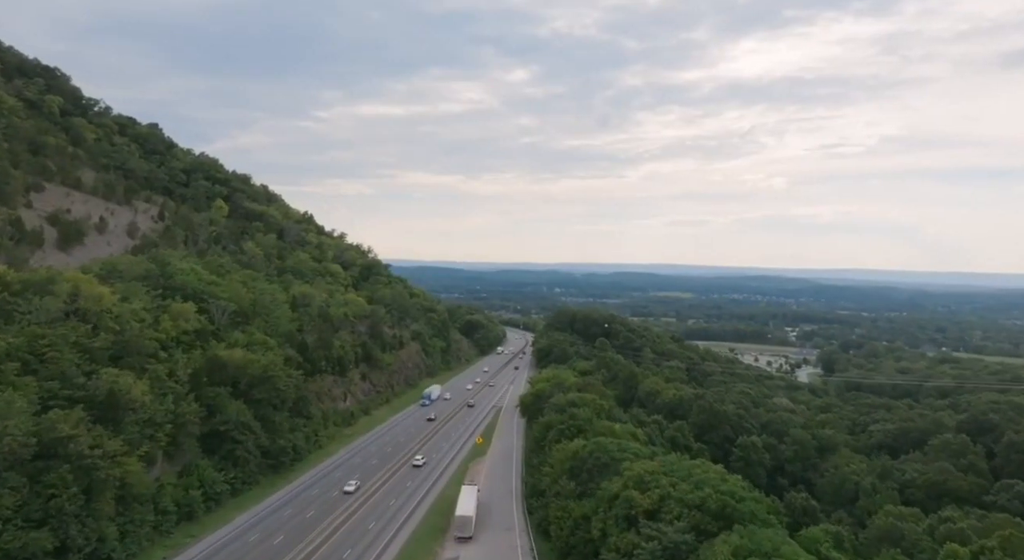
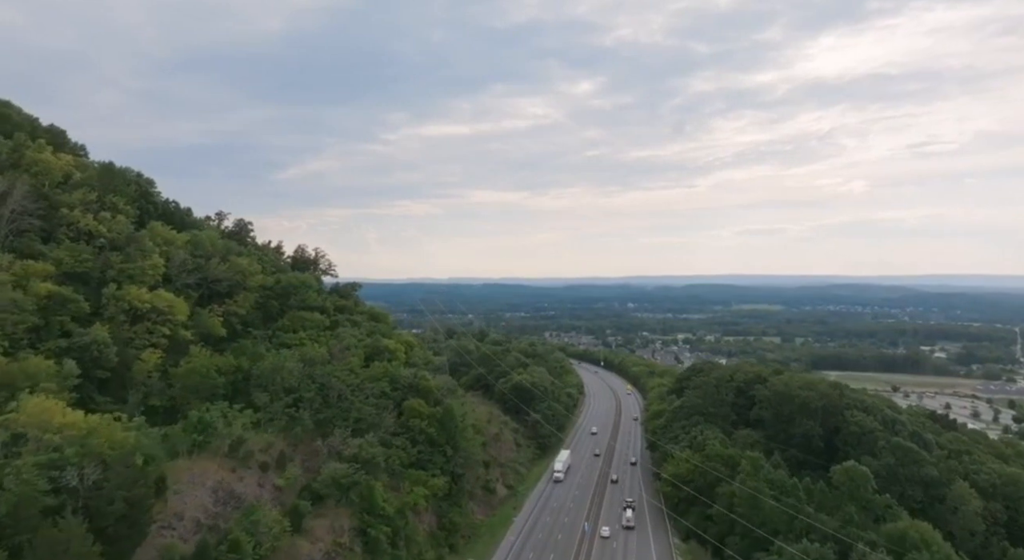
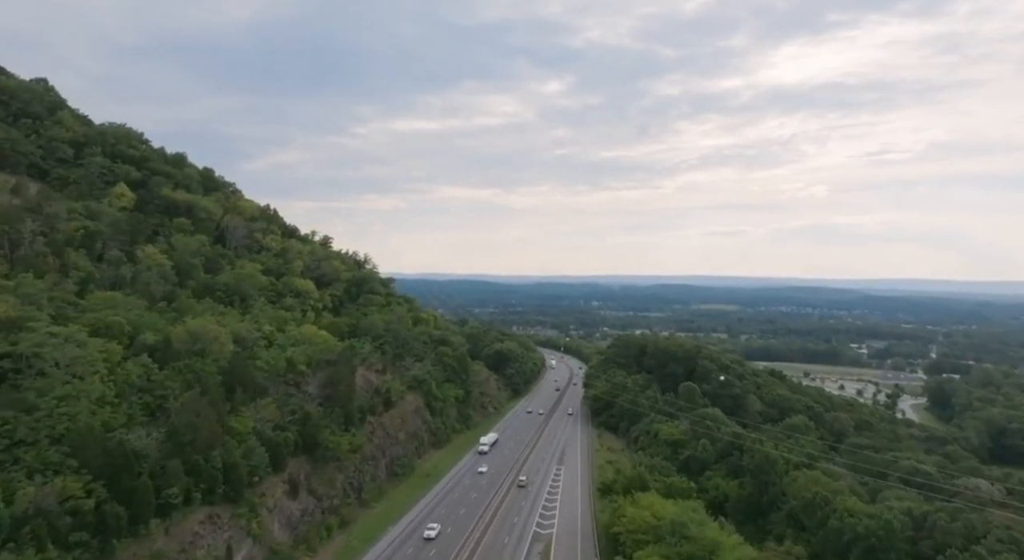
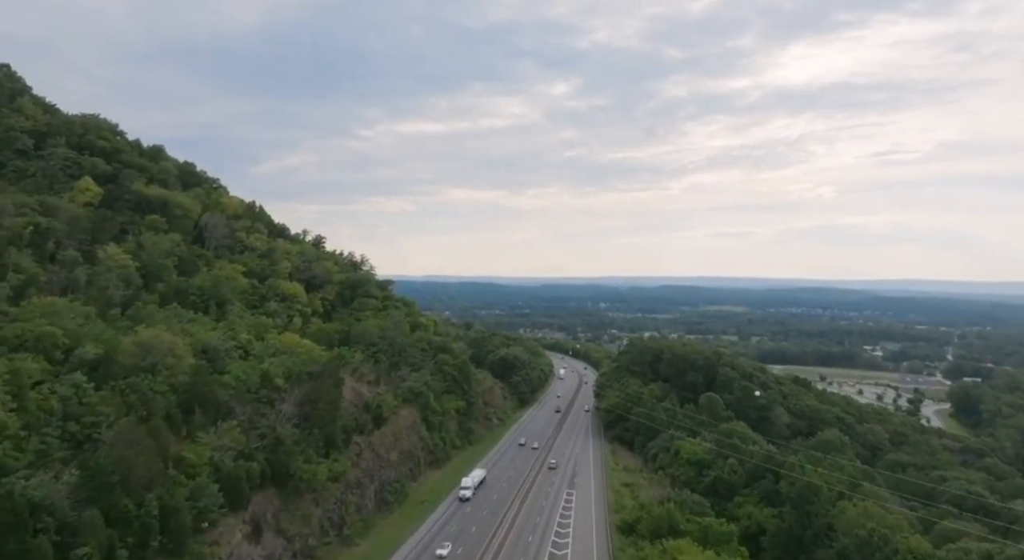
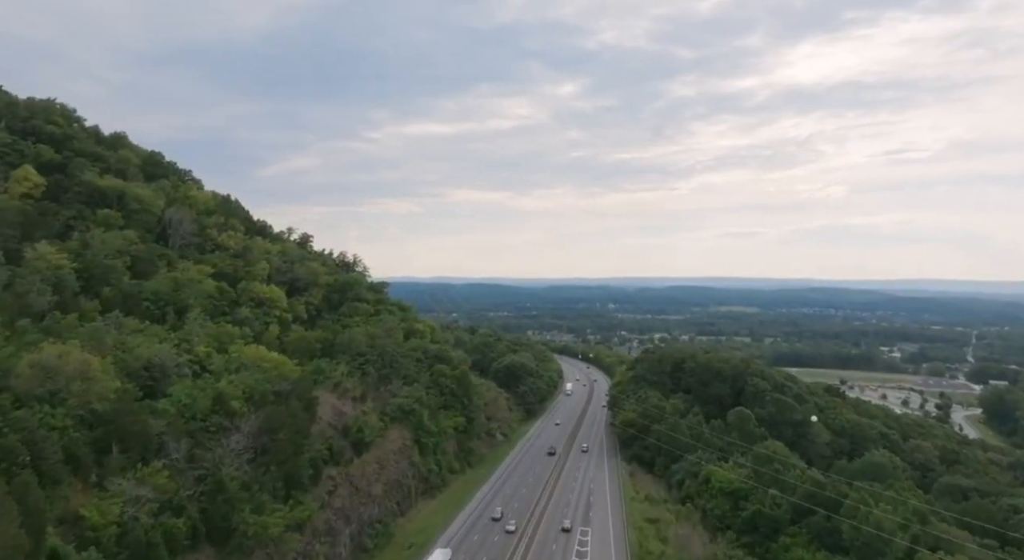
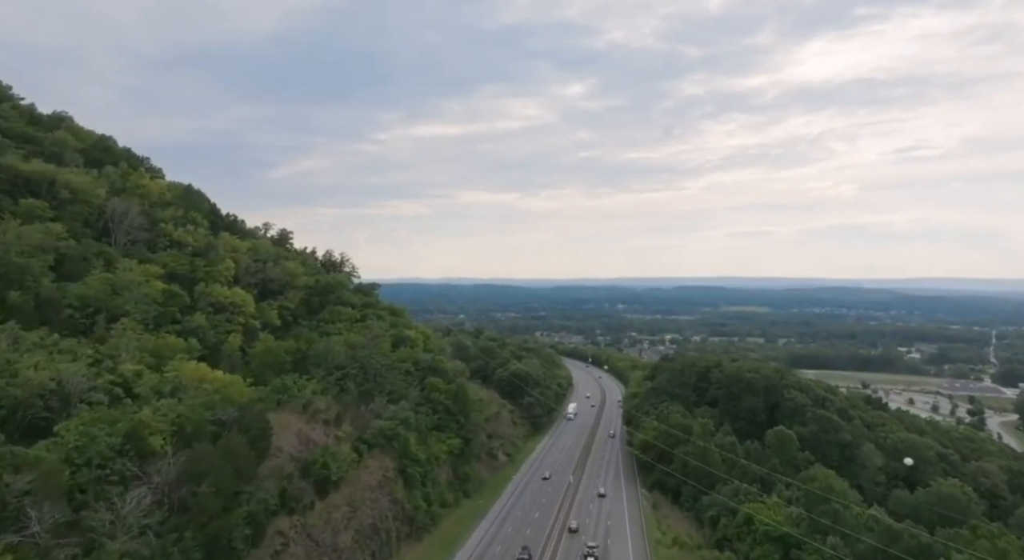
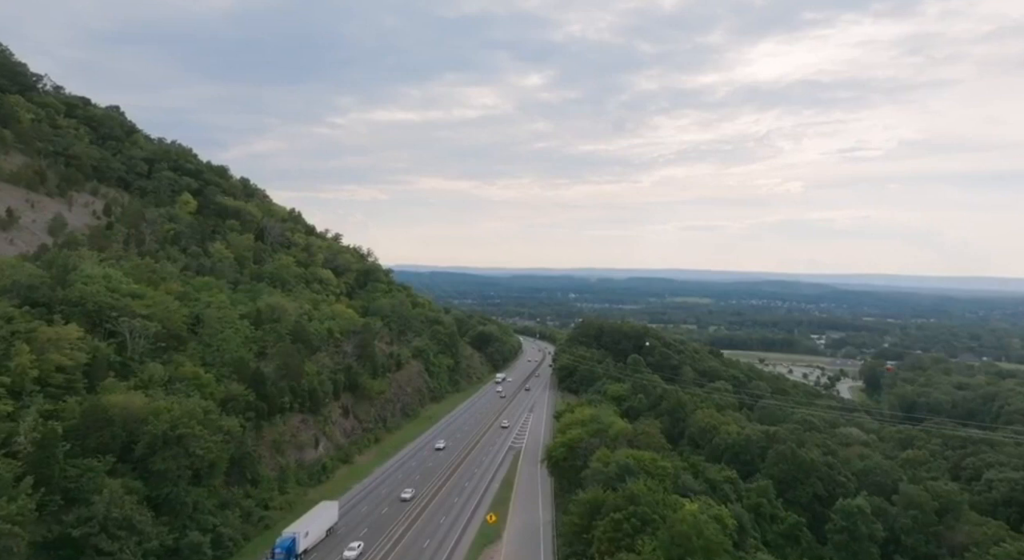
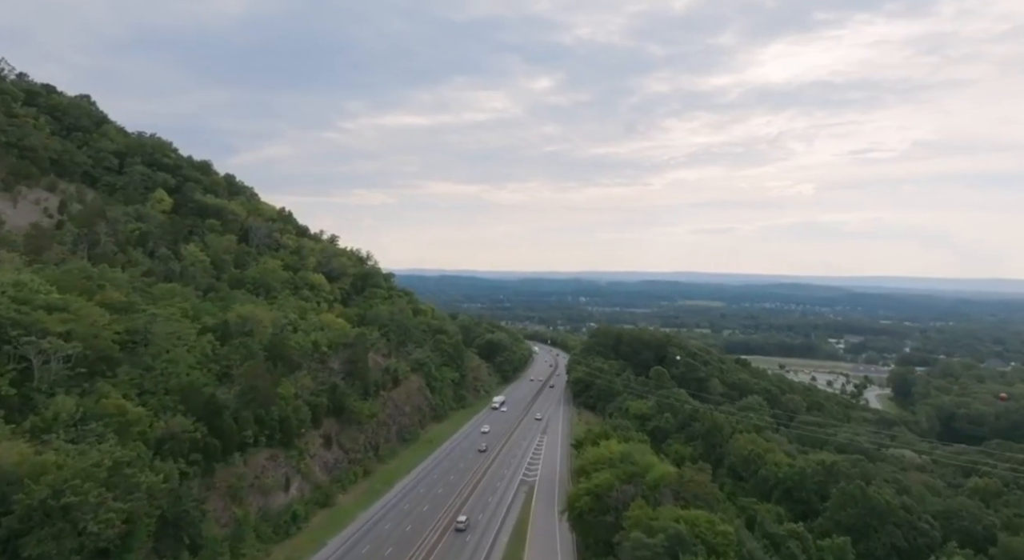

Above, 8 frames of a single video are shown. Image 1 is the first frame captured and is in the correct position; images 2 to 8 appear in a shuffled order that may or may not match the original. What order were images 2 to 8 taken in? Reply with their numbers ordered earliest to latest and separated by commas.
7, 8, 3, 4, 5, 6, 2
